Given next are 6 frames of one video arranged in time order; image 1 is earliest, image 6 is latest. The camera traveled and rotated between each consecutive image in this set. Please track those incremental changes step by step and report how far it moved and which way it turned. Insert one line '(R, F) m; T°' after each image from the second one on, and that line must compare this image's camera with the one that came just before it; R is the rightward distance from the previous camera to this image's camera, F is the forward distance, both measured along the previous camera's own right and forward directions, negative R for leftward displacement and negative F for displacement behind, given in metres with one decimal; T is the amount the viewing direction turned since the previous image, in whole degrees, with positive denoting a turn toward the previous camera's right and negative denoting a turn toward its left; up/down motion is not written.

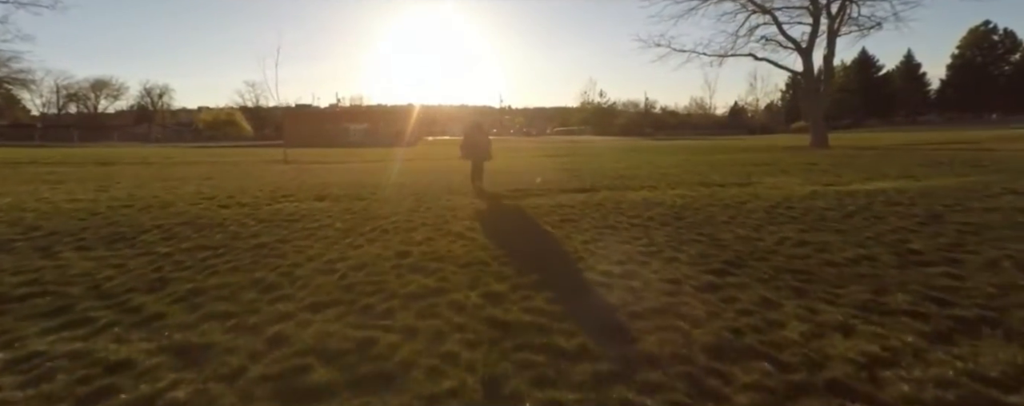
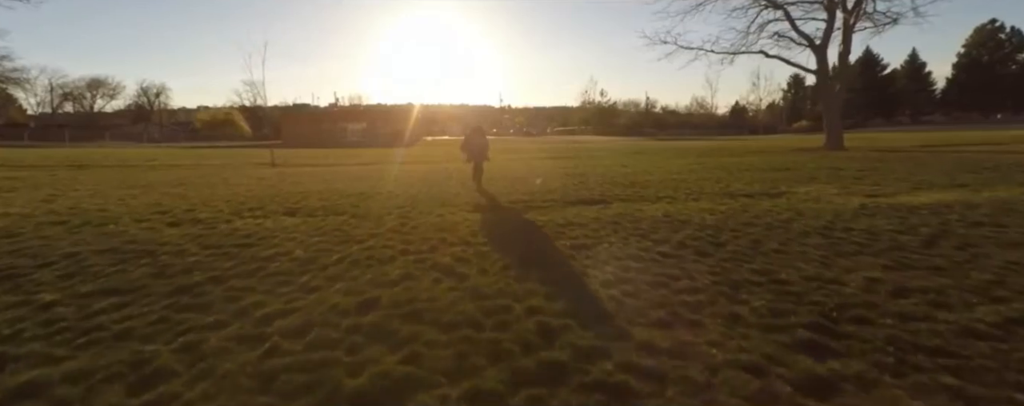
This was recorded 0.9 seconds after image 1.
(0.0, +1.1) m; 0°
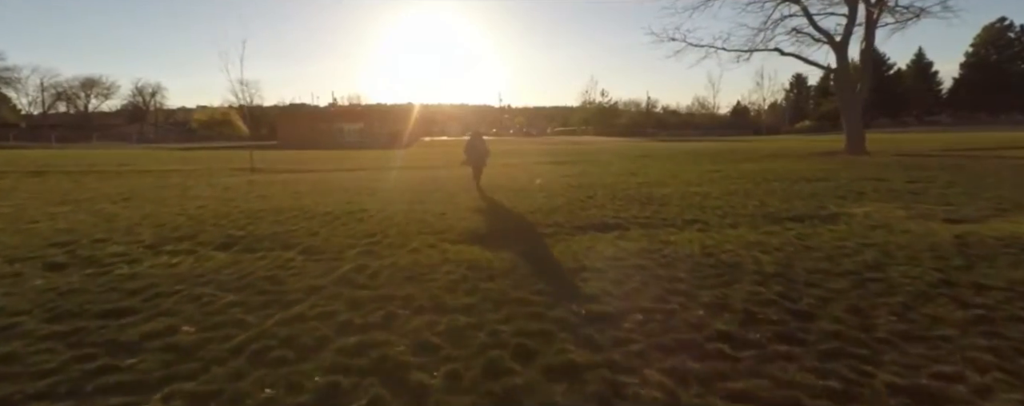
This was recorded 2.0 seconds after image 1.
(+0.1, +1.6) m; 0°
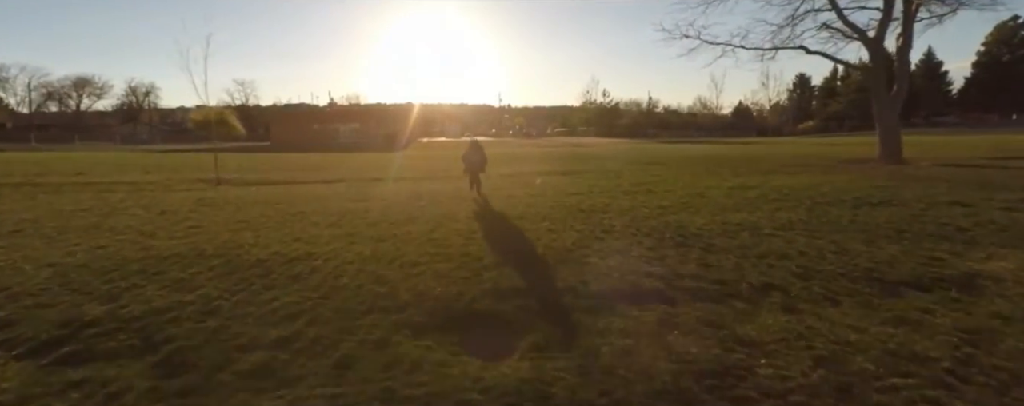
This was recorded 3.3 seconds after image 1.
(+0.1, +2.2) m; 0°
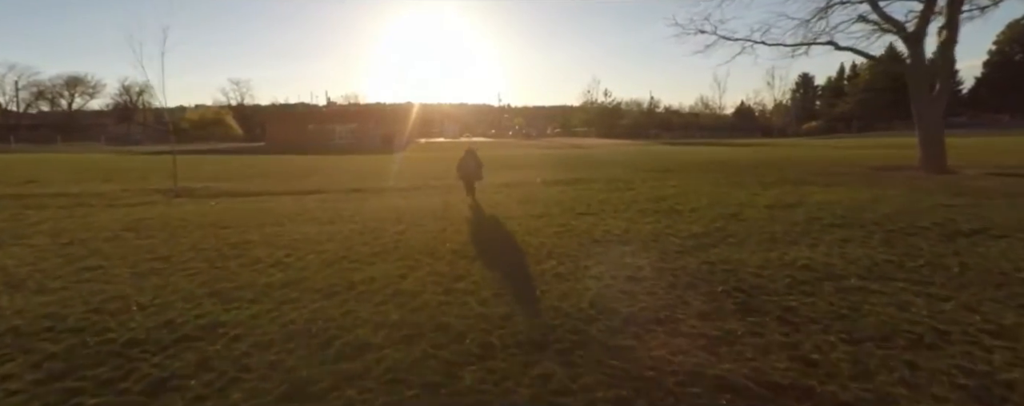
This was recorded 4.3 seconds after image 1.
(+0.1, +2.2) m; 0°
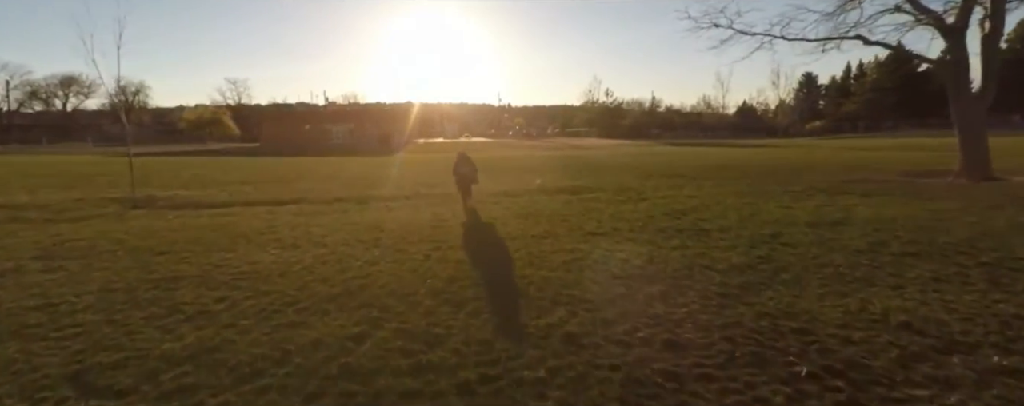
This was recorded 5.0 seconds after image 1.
(+0.1, +1.8) m; 0°
